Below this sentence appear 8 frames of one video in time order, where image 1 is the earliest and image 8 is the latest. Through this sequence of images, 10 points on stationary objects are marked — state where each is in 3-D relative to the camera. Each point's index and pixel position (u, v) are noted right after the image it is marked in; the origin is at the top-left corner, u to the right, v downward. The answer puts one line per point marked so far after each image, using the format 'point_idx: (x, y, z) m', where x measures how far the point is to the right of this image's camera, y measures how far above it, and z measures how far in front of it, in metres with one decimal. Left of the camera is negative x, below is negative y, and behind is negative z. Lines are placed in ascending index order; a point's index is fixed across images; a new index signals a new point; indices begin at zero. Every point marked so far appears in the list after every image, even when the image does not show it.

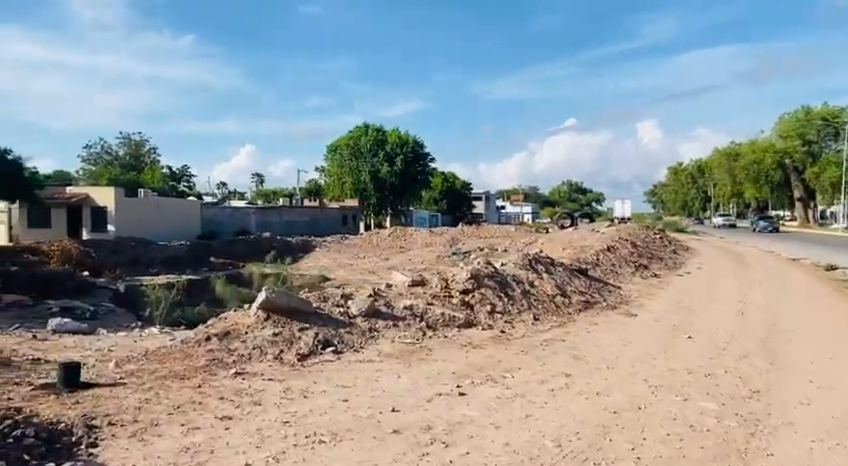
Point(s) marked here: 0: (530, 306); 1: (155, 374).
0: (+1.5, -1.0, +8.9) m
1: (-2.4, -1.2, +5.7) m
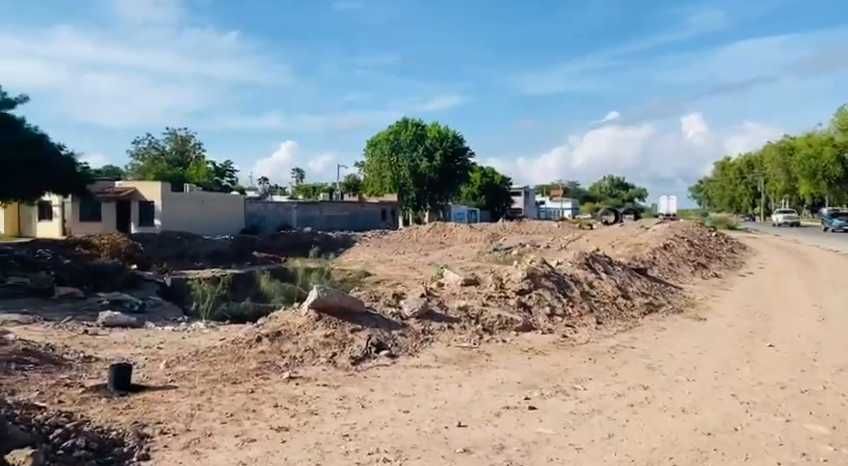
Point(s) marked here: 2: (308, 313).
0: (+2.2, -1.0, +8.5) m
1: (-1.9, -1.2, +5.5) m
2: (-1.2, -0.9, +7.0) m
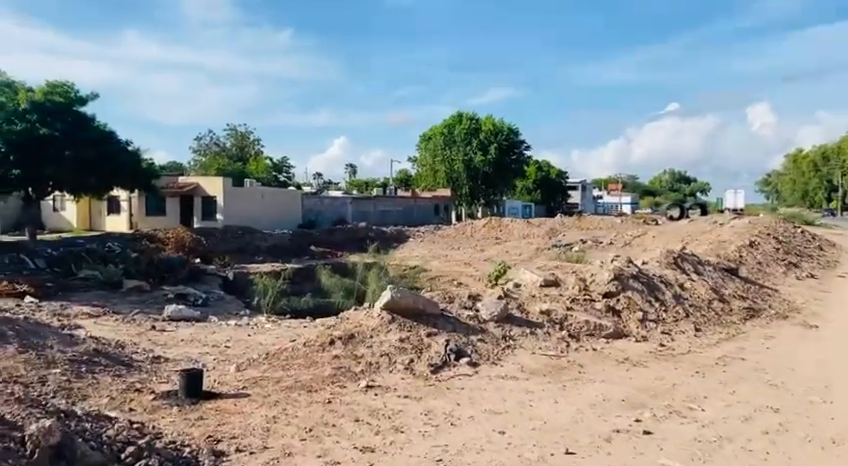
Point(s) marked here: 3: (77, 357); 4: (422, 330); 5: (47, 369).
0: (+3.2, -1.0, +7.8) m
1: (-1.2, -1.2, +5.2) m
2: (-0.4, -0.8, +6.6) m
3: (-2.8, -1.0, +5.3) m
4: (0.0, -1.0, +6.4) m
5: (-2.9, -1.0, +4.9) m
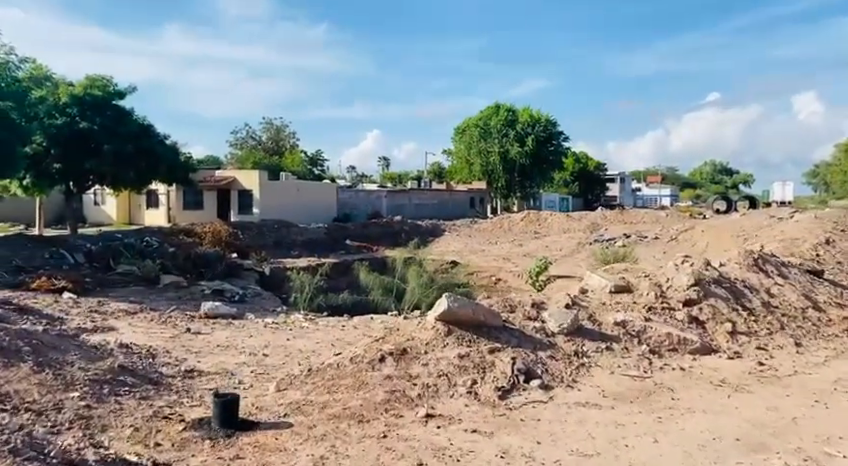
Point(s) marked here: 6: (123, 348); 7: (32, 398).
0: (+3.8, -1.0, +6.9) m
1: (-0.7, -1.2, +4.5) m
2: (+0.1, -0.8, +5.8) m
3: (-2.4, -1.0, +4.7) m
4: (+0.5, -1.0, +5.6) m
5: (-2.4, -1.1, +4.3) m
6: (-2.9, -1.1, +6.3) m
7: (-2.5, -1.0, +4.1) m
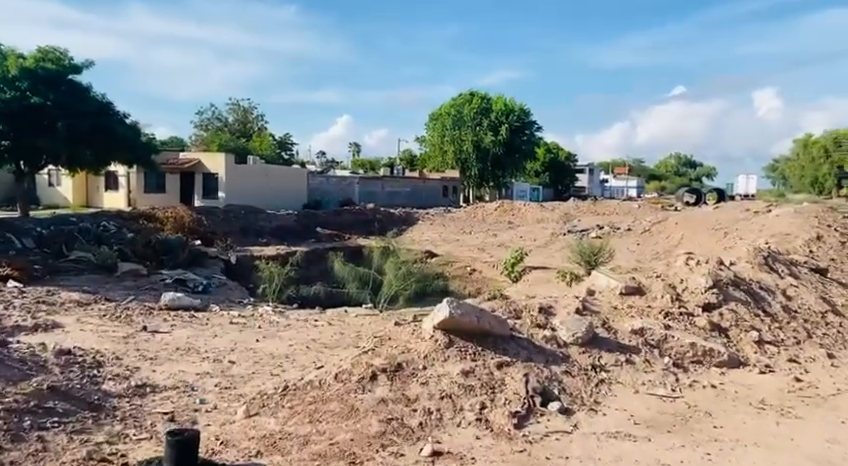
0: (+3.7, -1.0, +6.2) m
1: (-0.6, -1.2, +3.6) m
2: (+0.1, -0.8, +5.0) m
3: (-2.3, -1.0, +3.8) m
4: (+0.5, -0.9, +4.8) m
5: (-2.3, -1.0, +3.4) m
6: (-3.0, -1.0, +5.3) m
7: (-2.4, -1.0, +3.1) m
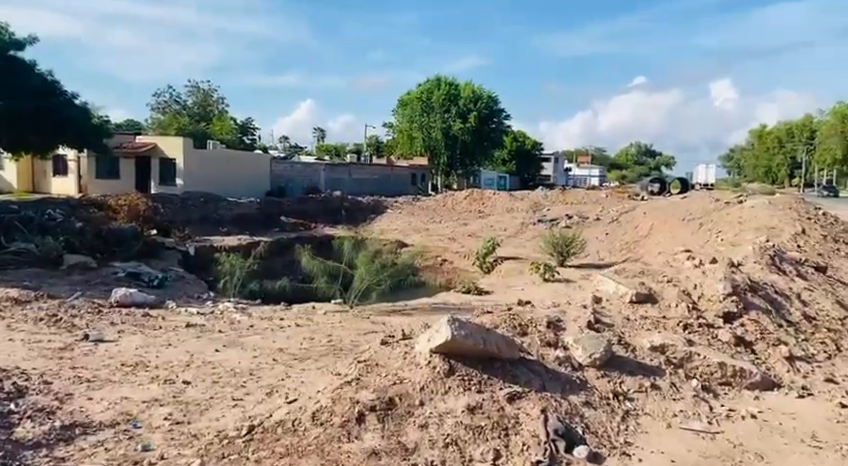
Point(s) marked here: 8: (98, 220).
0: (+3.6, -1.0, +5.6) m
1: (-0.6, -1.3, +2.8) m
2: (+0.1, -0.8, +4.2) m
3: (-2.3, -1.0, +2.8) m
4: (+0.5, -1.0, +4.0) m
5: (-2.3, -1.1, +2.4) m
6: (-3.0, -1.0, +4.3) m
7: (-2.3, -1.1, +2.2) m
8: (-9.1, +0.3, +18.1) m
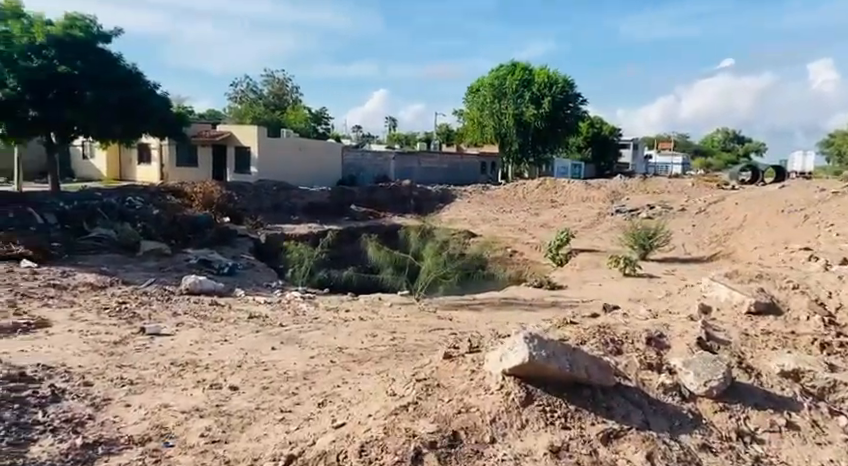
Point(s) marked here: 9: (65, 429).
0: (+4.1, -1.0, +4.4) m
1: (-0.4, -1.3, +2.1) m
2: (+0.4, -0.8, +3.4) m
3: (-2.1, -1.0, +2.3) m
4: (+0.8, -1.0, +3.2) m
5: (-2.1, -1.1, +1.9) m
6: (-2.6, -1.0, +3.9) m
7: (-2.2, -1.0, +1.7) m
8: (-7.1, +0.7, +18.2) m
9: (-2.3, -1.1, +4.1) m
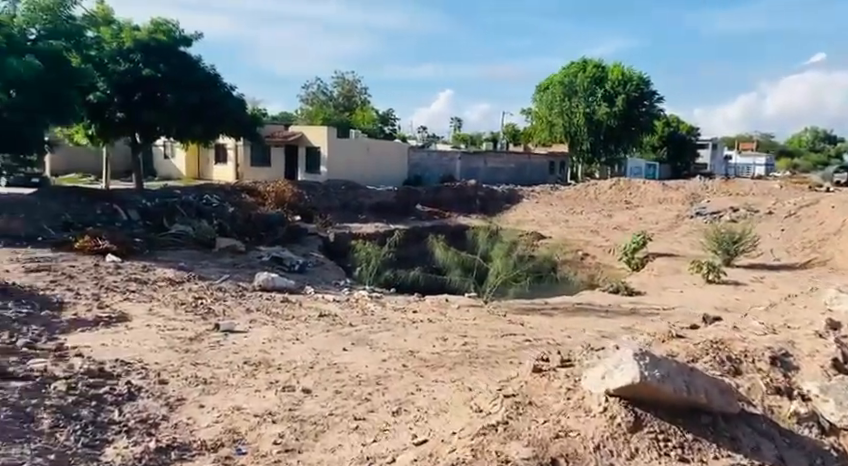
0: (+4.6, -1.0, +3.6) m
1: (-0.1, -1.3, +1.8) m
2: (+0.9, -0.8, +3.0) m
3: (-1.7, -1.0, +2.2) m
4: (+1.3, -1.0, +2.8) m
5: (-1.8, -1.0, +1.8) m
6: (-2.1, -0.9, +3.8) m
7: (-1.9, -1.0, +1.6) m
8: (-5.1, +0.8, +18.5) m
9: (-1.8, -1.1, +4.0) m
